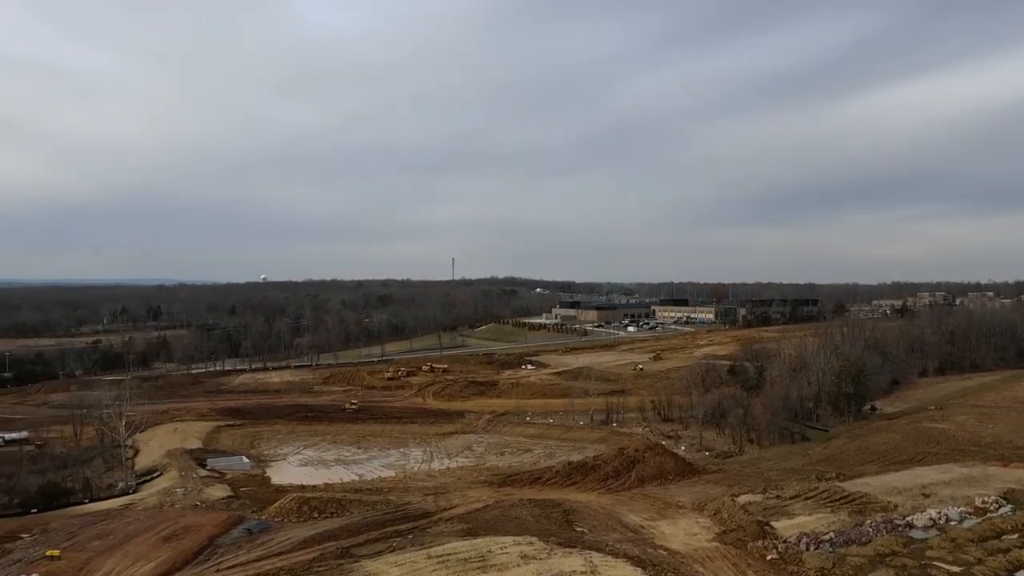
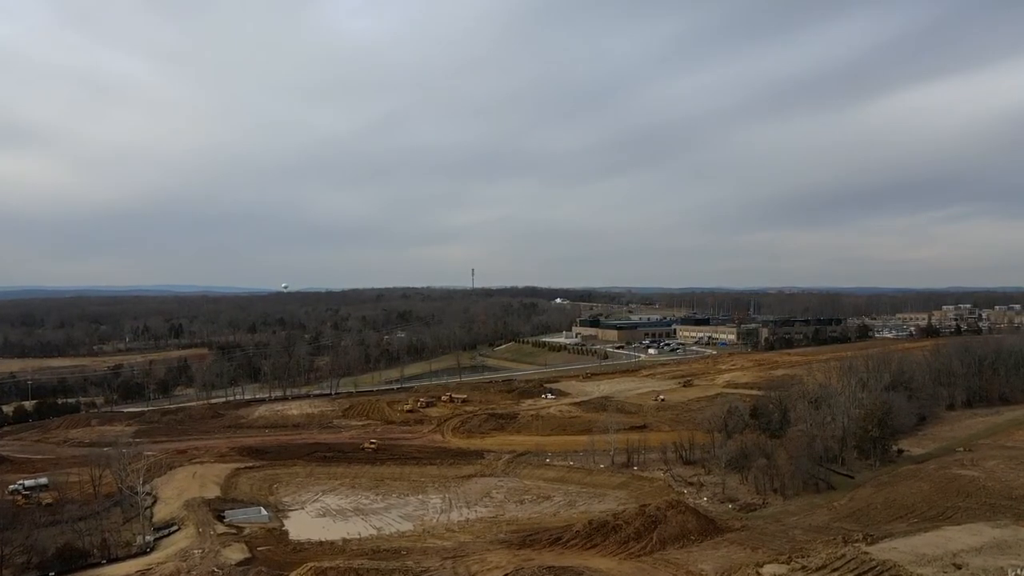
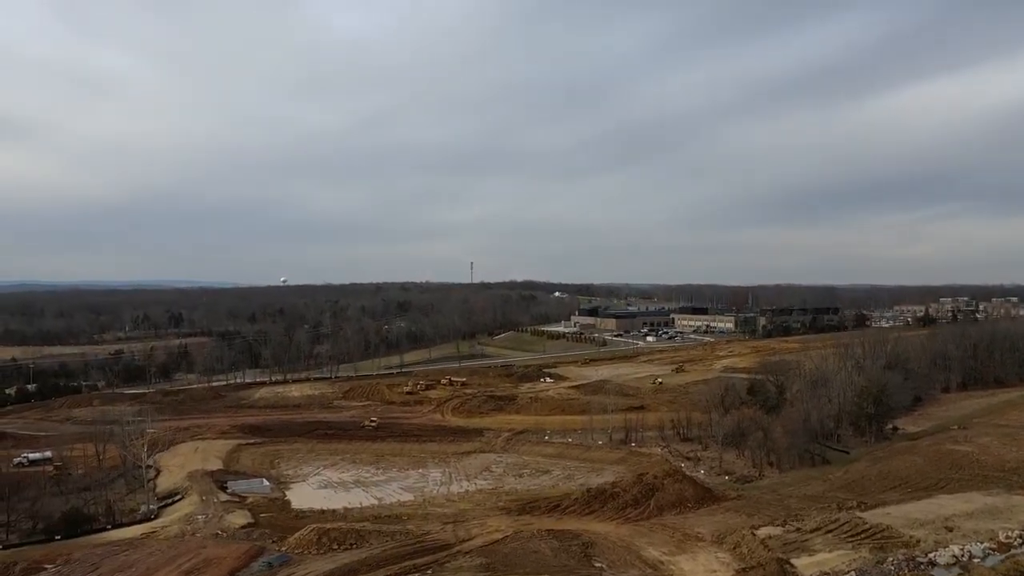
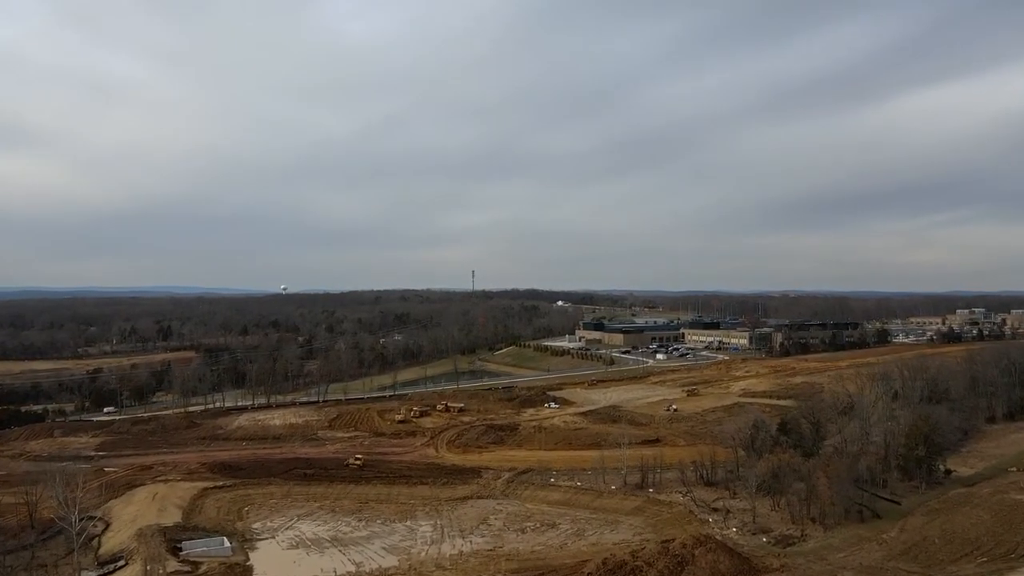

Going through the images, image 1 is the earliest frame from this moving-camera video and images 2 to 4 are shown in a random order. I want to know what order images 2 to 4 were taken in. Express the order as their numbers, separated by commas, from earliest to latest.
3, 2, 4
